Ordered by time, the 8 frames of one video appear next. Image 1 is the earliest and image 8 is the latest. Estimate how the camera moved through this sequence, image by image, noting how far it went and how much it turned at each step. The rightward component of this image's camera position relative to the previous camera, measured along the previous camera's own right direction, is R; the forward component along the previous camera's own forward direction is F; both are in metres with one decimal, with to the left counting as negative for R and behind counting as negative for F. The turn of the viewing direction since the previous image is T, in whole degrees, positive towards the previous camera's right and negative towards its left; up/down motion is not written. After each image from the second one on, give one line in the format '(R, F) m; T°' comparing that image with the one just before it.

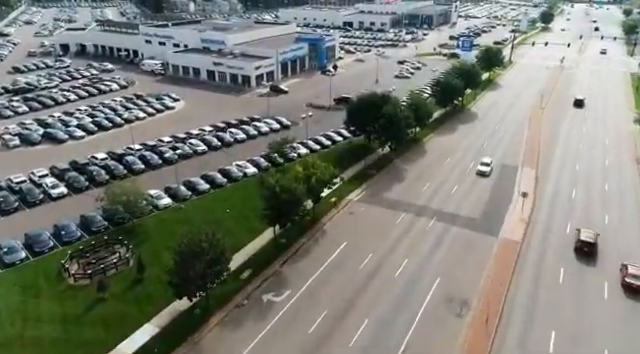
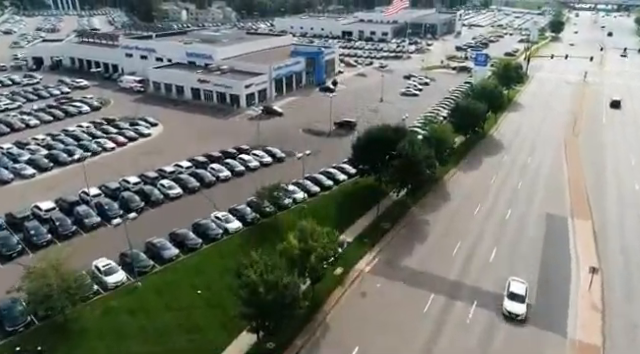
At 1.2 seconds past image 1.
(-0.2, +8.4) m; 0°
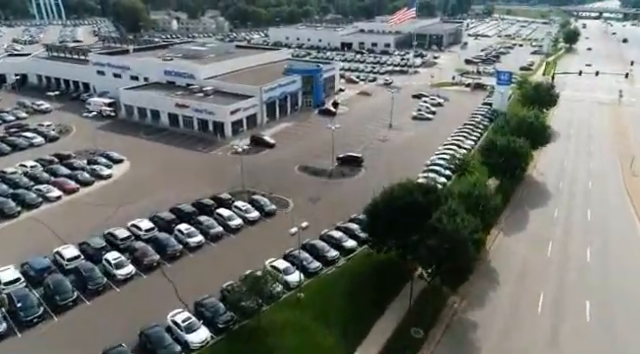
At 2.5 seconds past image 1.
(-0.2, +9.9) m; 0°
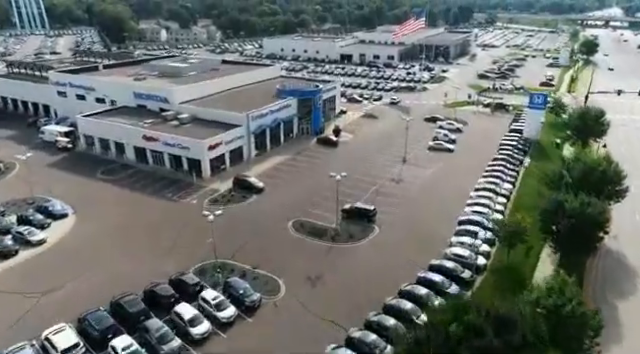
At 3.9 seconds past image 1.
(-0.2, +10.3) m; 0°
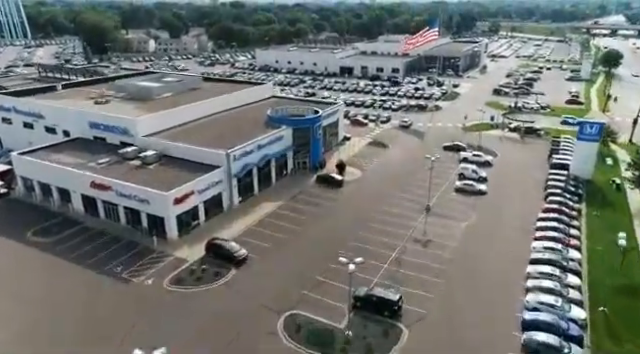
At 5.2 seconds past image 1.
(-0.3, +10.5) m; 0°
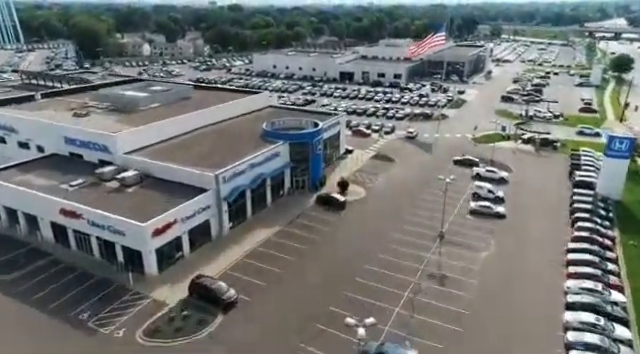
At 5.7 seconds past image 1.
(-0.1, +4.3) m; 0°
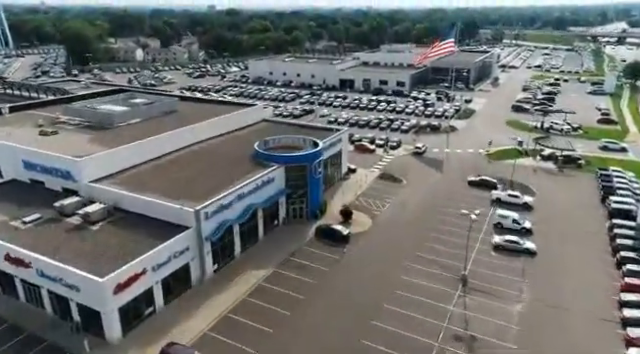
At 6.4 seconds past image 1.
(-0.1, +5.4) m; 0°
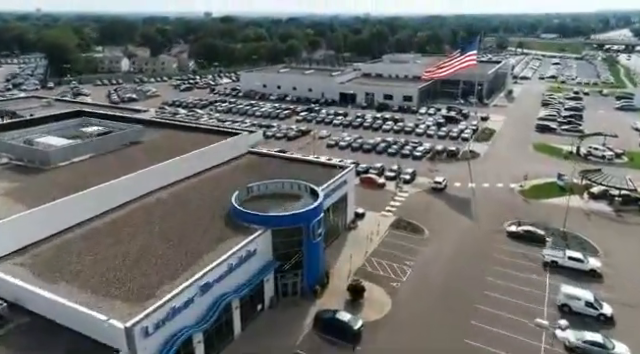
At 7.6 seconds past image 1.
(-0.2, +10.0) m; 0°
